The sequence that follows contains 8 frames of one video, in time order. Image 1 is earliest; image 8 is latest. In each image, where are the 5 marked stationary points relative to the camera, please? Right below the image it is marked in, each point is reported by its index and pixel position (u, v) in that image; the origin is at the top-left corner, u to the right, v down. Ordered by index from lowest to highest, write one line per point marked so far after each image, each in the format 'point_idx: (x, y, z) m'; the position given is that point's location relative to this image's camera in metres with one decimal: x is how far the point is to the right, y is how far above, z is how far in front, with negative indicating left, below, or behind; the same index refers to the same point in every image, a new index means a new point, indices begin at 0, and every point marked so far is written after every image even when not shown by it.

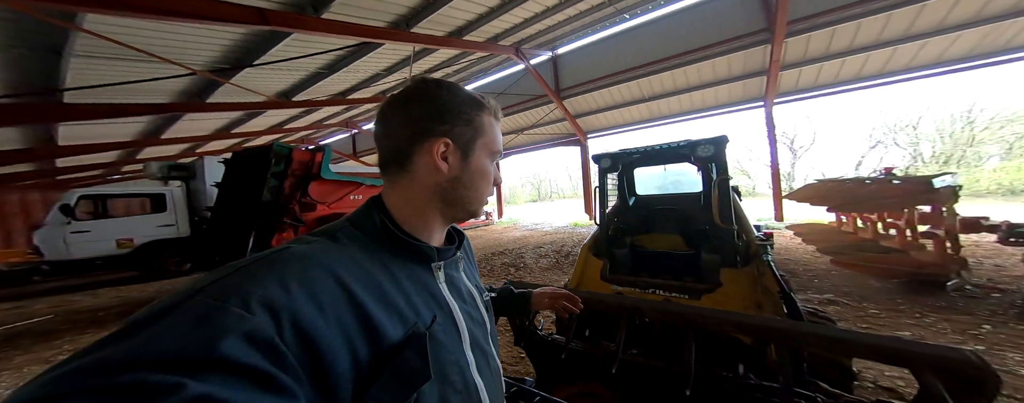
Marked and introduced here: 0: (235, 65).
0: (-6.4, +3.2, +6.4) m
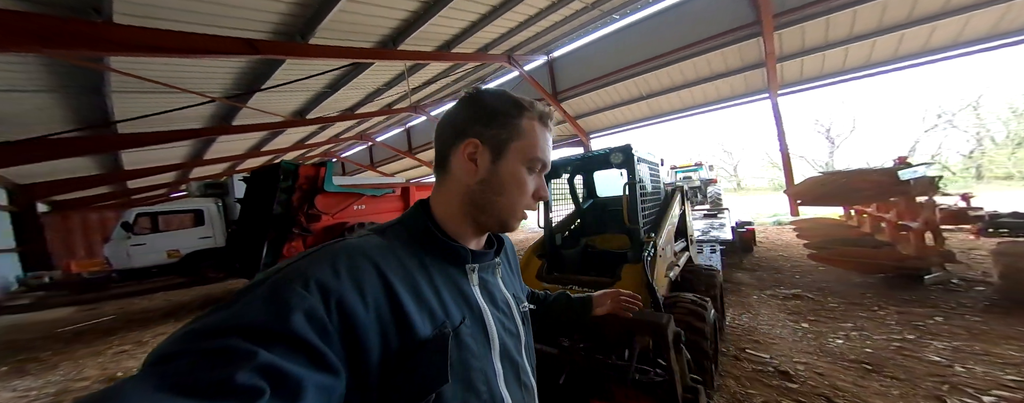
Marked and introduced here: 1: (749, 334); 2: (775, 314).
0: (-6.9, +2.8, +7.2) m
1: (+2.6, -1.5, +3.1) m
2: (+3.4, -1.5, +3.7) m
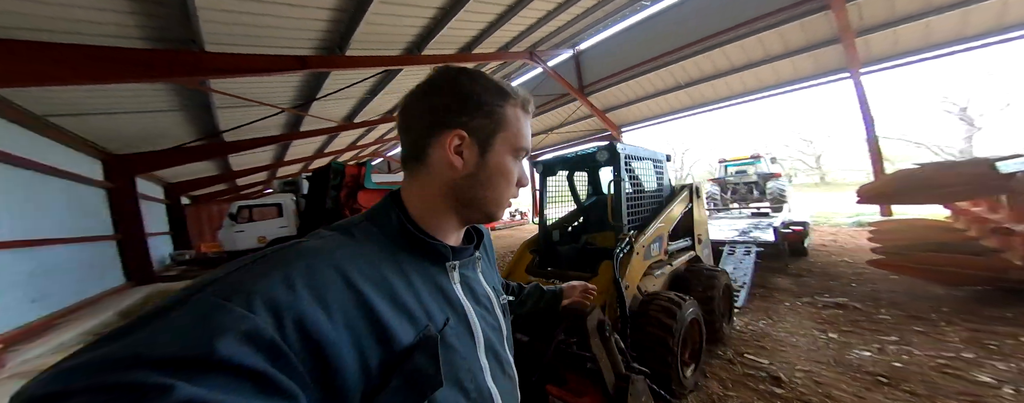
0: (-6.2, +3.0, +8.4) m
1: (+2.5, -1.4, +2.9) m
2: (+3.4, -1.4, +3.3) m
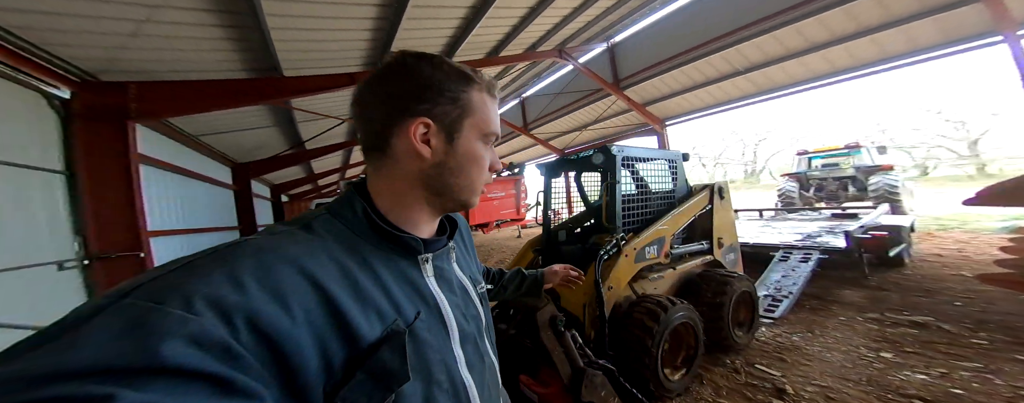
0: (-5.1, +3.0, +9.5) m
1: (+2.5, -1.4, +2.6) m
2: (+3.4, -1.4, +2.8) m
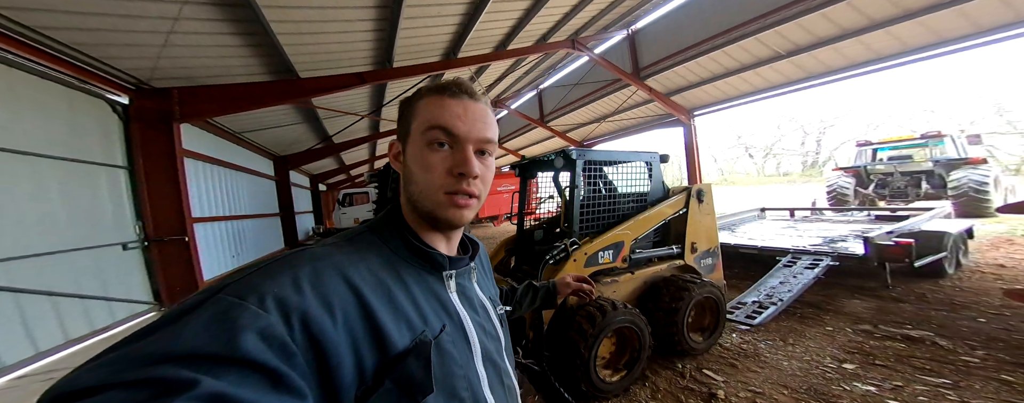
0: (-4.7, +3.4, +10.0) m
1: (+2.1, -1.5, +2.6) m
2: (+3.0, -1.5, +2.8) m
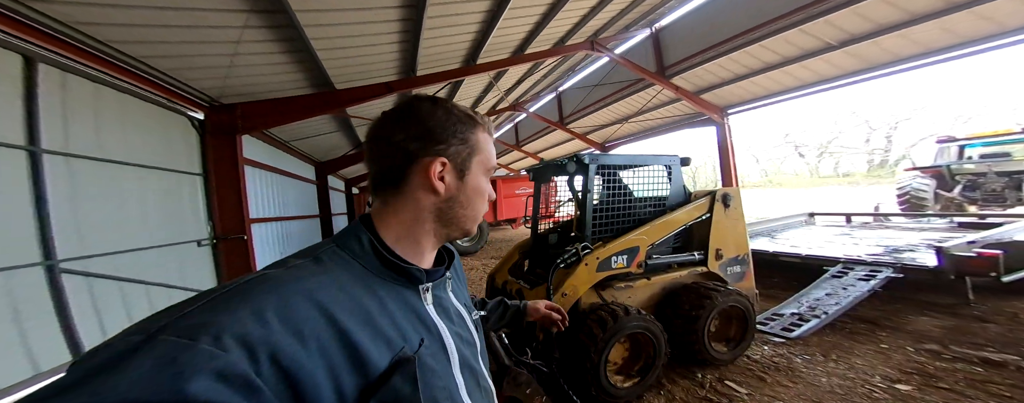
0: (-3.8, +3.3, +10.5) m
1: (+2.2, -1.5, +2.4) m
2: (+3.2, -1.5, +2.5) m
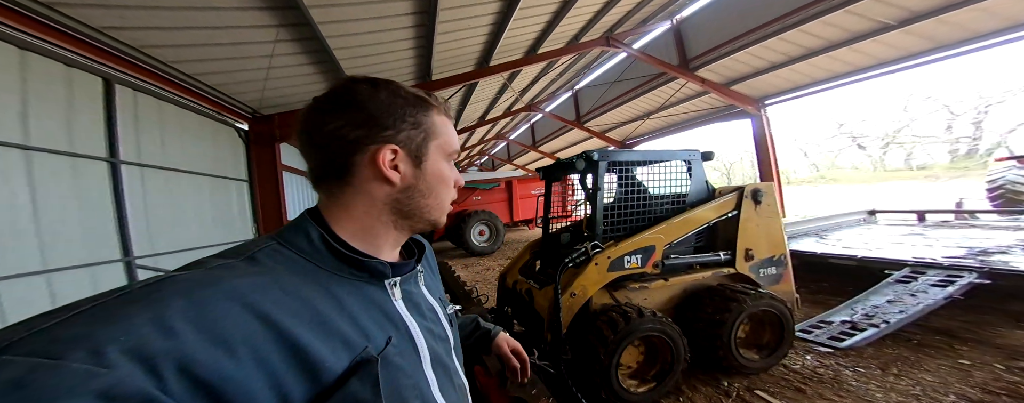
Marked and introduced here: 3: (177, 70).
0: (-2.9, +3.2, +10.9) m
1: (+2.3, -1.4, +2.2) m
2: (+3.2, -1.4, +2.1) m
3: (-3.8, +1.5, +3.2) m
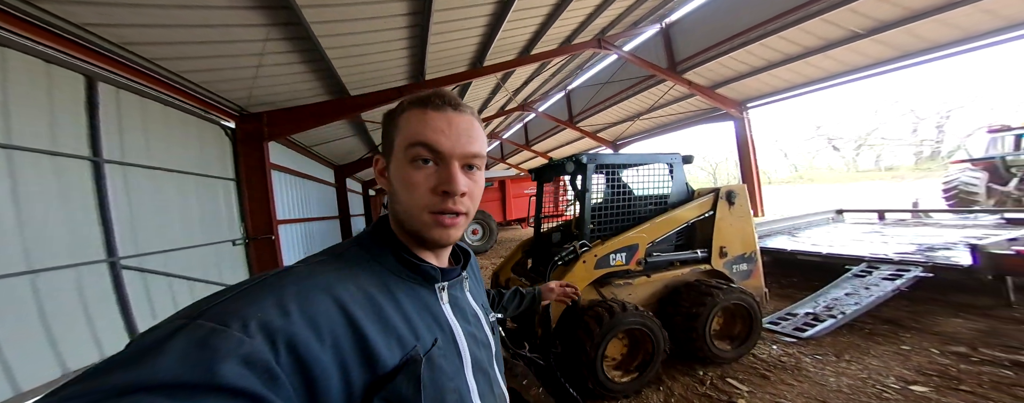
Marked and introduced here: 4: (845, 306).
0: (-3.3, +3.3, +10.8) m
1: (+2.2, -1.5, +2.4) m
2: (+3.2, -1.4, +2.4) m
3: (-3.9, +1.5, +3.1) m
4: (+3.9, -1.2, +3.3) m
